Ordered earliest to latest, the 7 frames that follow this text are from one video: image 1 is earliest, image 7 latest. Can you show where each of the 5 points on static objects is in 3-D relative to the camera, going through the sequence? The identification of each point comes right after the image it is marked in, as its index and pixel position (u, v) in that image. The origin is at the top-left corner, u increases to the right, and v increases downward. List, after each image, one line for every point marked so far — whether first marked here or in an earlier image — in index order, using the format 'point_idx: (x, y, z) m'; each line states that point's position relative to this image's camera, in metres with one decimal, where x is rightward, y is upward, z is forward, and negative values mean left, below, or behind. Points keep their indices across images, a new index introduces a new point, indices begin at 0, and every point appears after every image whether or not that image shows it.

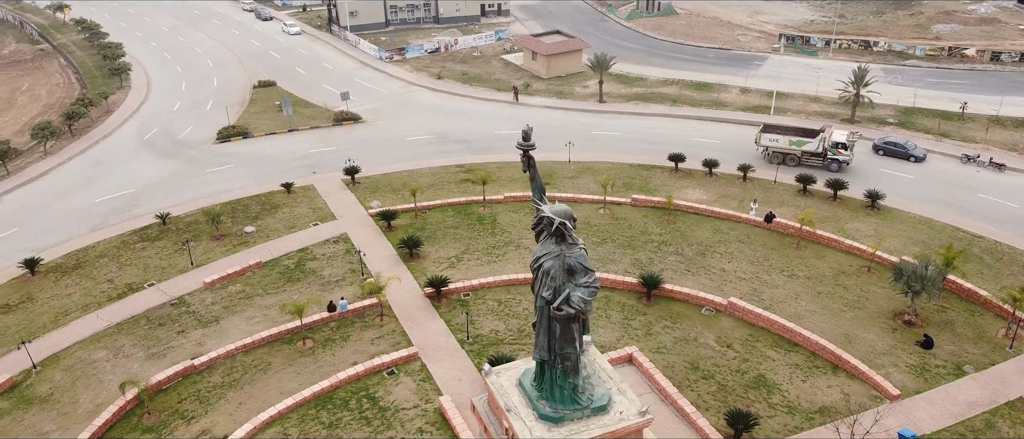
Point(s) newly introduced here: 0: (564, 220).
0: (+0.9, 0.0, +13.8) m
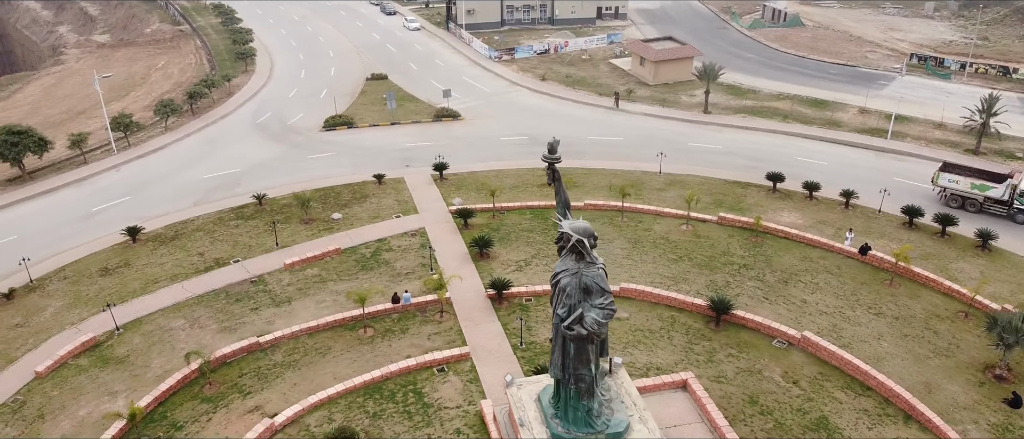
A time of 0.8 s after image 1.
0: (+1.1, -0.3, +13.4) m
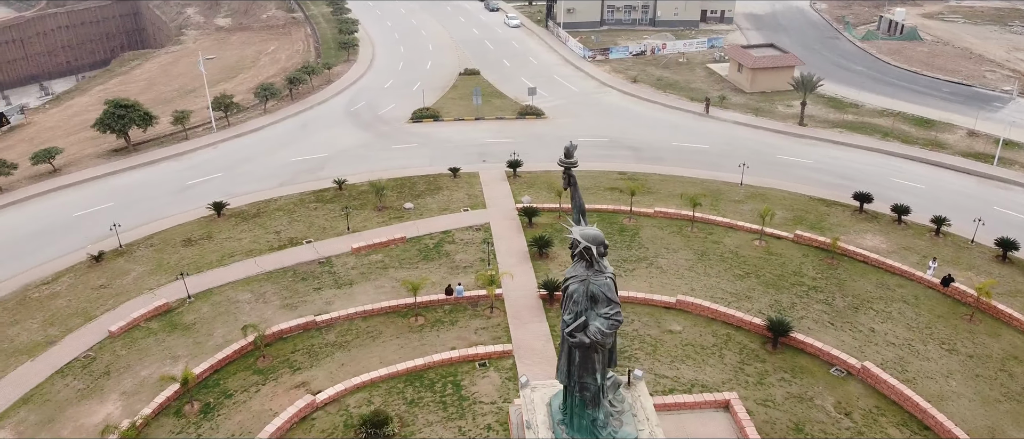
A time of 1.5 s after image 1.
0: (+1.3, -0.4, +13.2) m
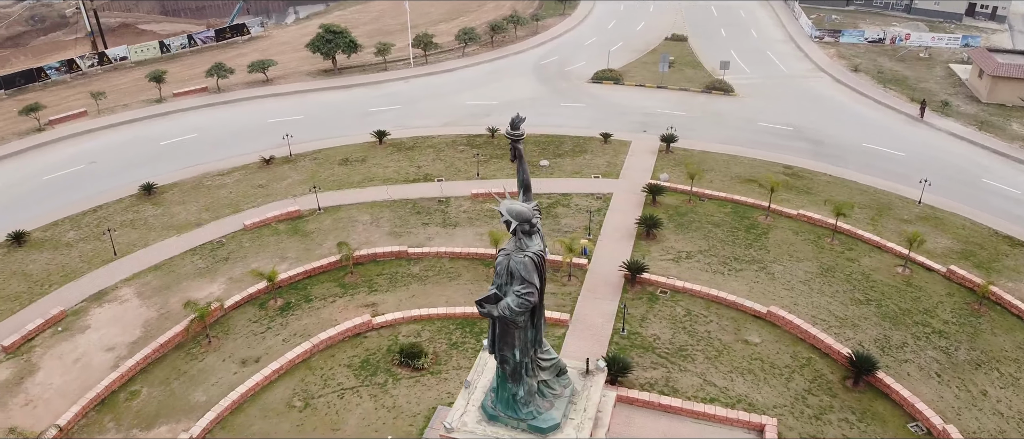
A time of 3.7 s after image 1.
0: (+0.1, 0.0, +13.0) m
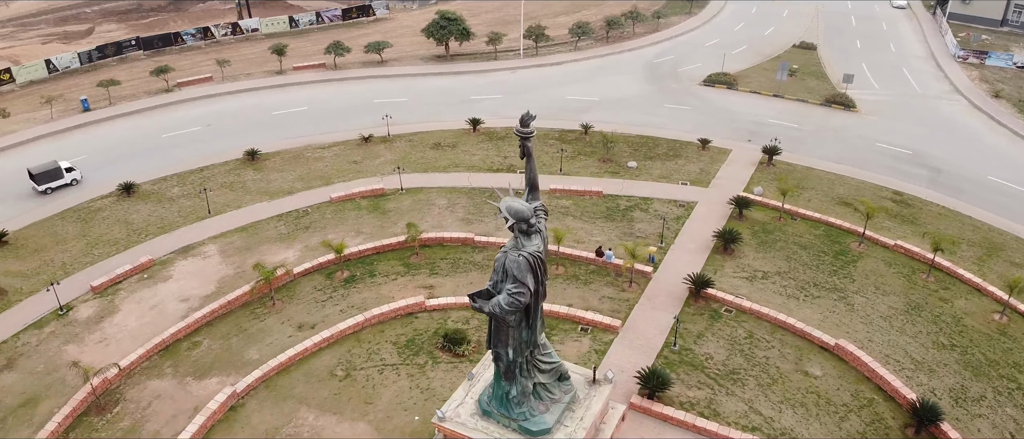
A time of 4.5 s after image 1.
0: (0.0, 0.0, +12.9) m
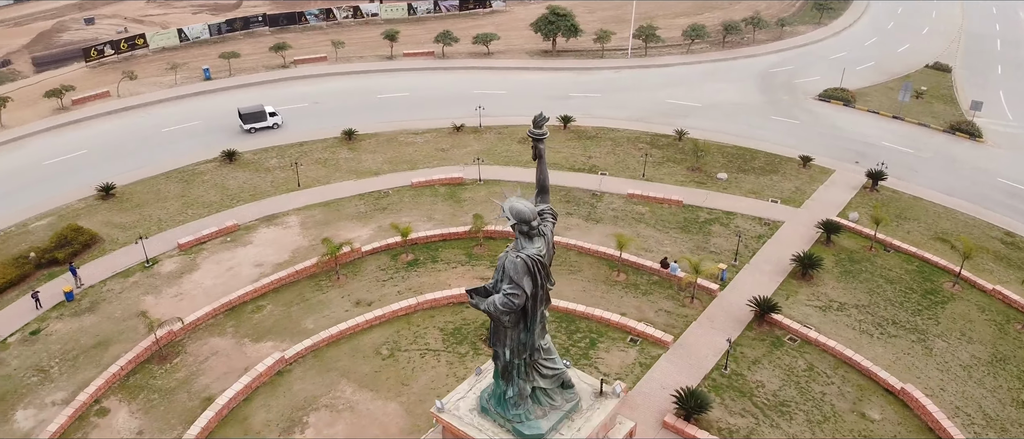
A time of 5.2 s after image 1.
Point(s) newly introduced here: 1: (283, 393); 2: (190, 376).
0: (+0.1, 0.0, +12.8) m
1: (-5.2, -3.9, +19.5) m
2: (-7.5, -3.6, +19.9) m
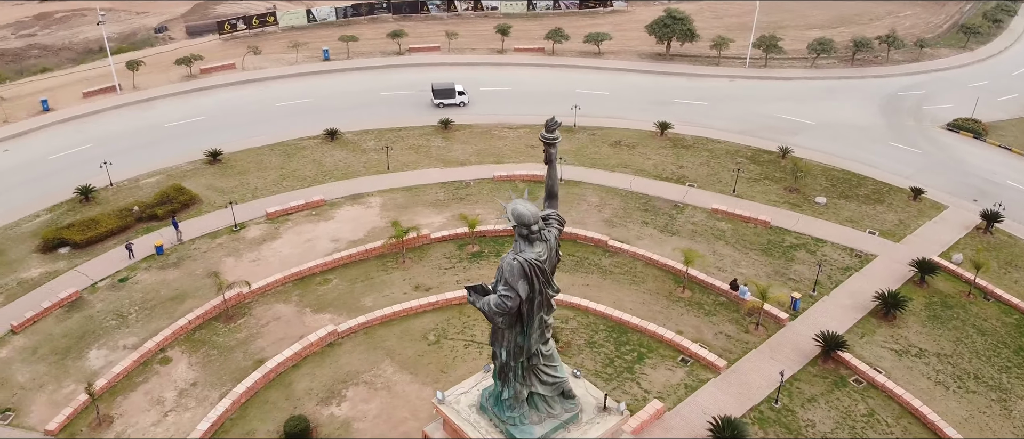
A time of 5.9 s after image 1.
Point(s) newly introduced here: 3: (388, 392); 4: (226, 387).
0: (+0.1, 0.0, +12.7) m
1: (-4.3, -3.4, +20.3) m
2: (-6.5, -2.9, +21.1) m
3: (-2.8, -3.9, +19.3) m
4: (-6.4, -3.7, +19.2) m
